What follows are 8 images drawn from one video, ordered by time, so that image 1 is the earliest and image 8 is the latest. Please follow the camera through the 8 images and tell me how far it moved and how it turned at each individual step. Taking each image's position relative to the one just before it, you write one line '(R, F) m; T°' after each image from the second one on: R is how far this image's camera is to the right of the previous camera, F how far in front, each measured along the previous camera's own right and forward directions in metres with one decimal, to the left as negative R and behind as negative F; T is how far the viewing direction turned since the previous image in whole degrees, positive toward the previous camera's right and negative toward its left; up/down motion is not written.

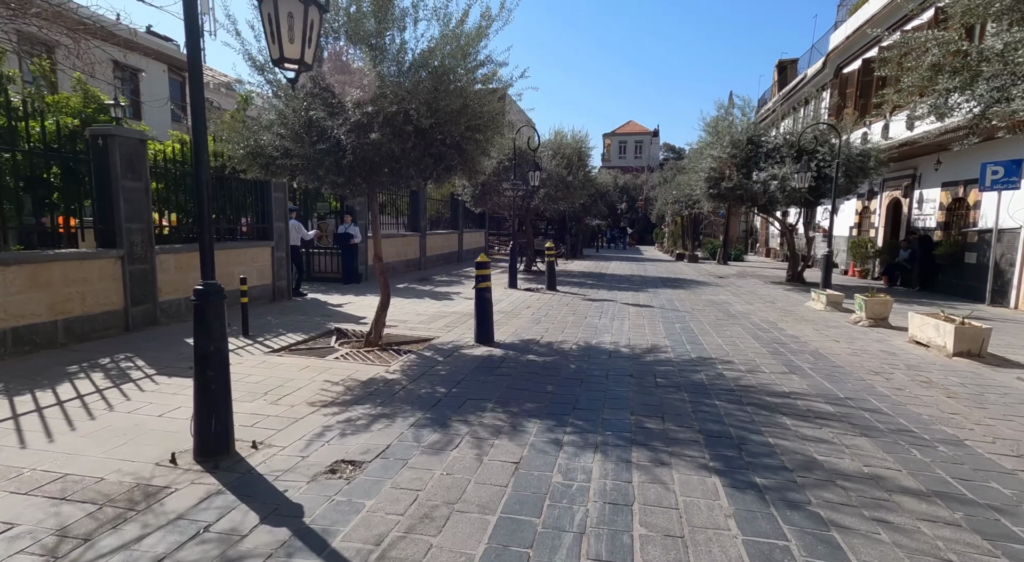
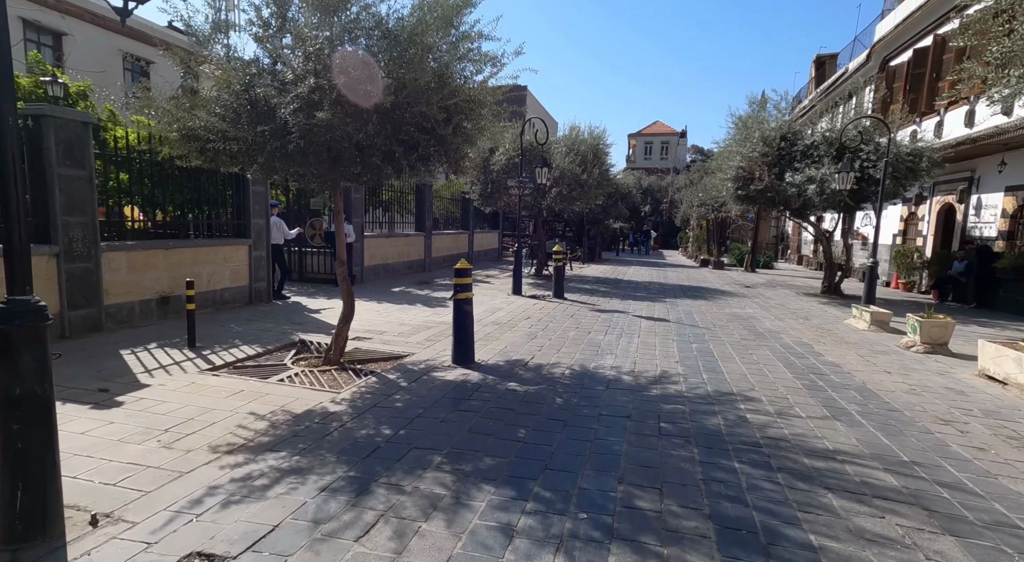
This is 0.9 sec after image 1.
(+0.4, +1.1) m; -2°
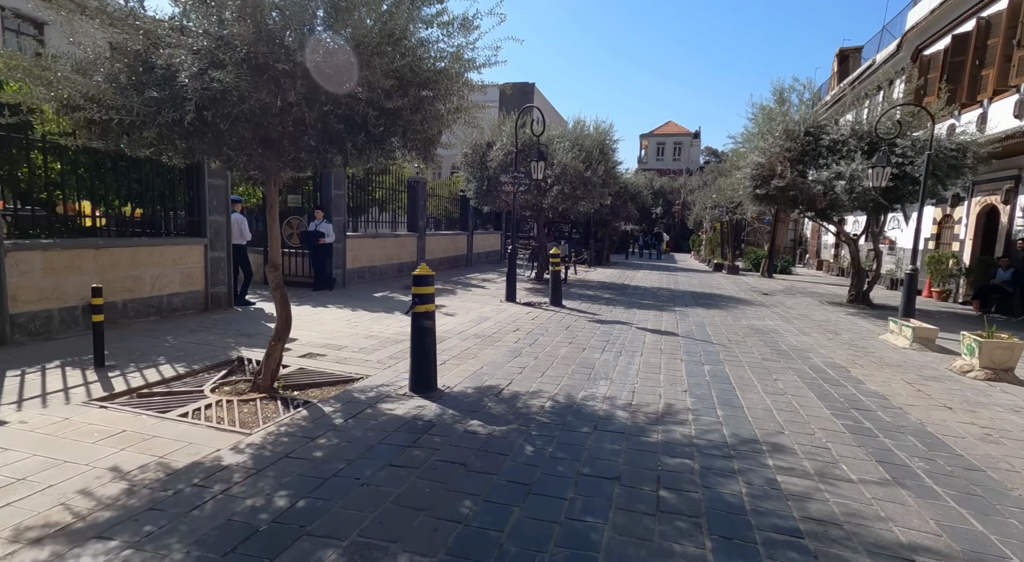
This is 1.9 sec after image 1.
(+0.3, +1.1) m; -1°
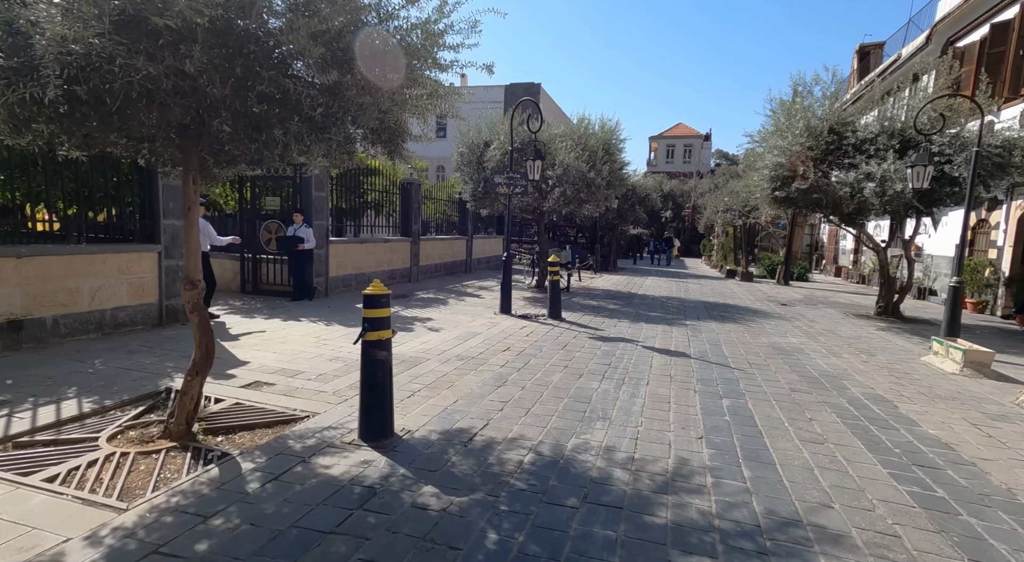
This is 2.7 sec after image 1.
(+0.2, +1.0) m; -1°
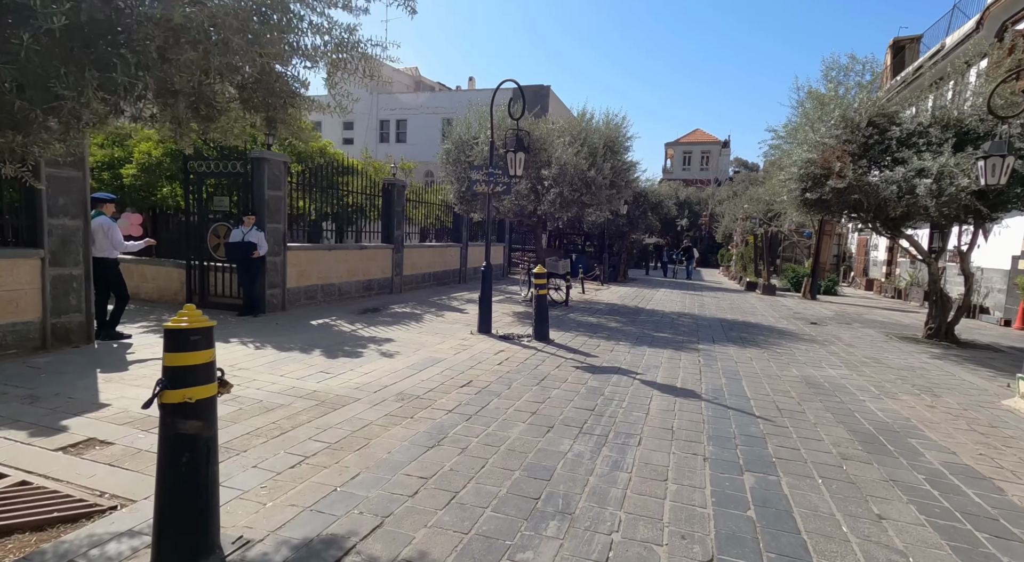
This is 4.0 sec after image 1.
(+0.5, +1.6) m; -2°
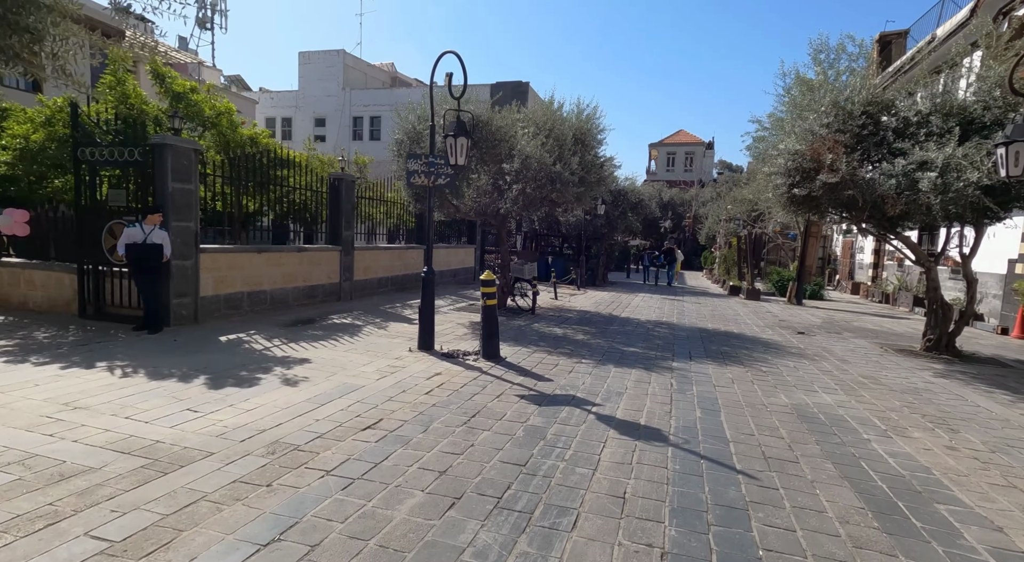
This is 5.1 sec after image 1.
(+0.5, +1.3) m; +1°
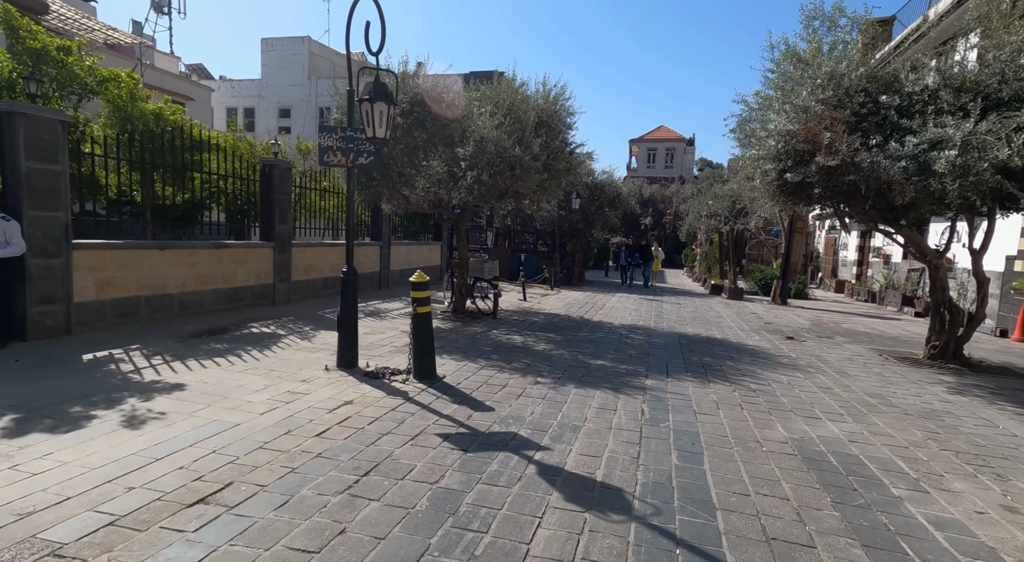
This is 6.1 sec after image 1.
(+0.5, +1.4) m; +2°
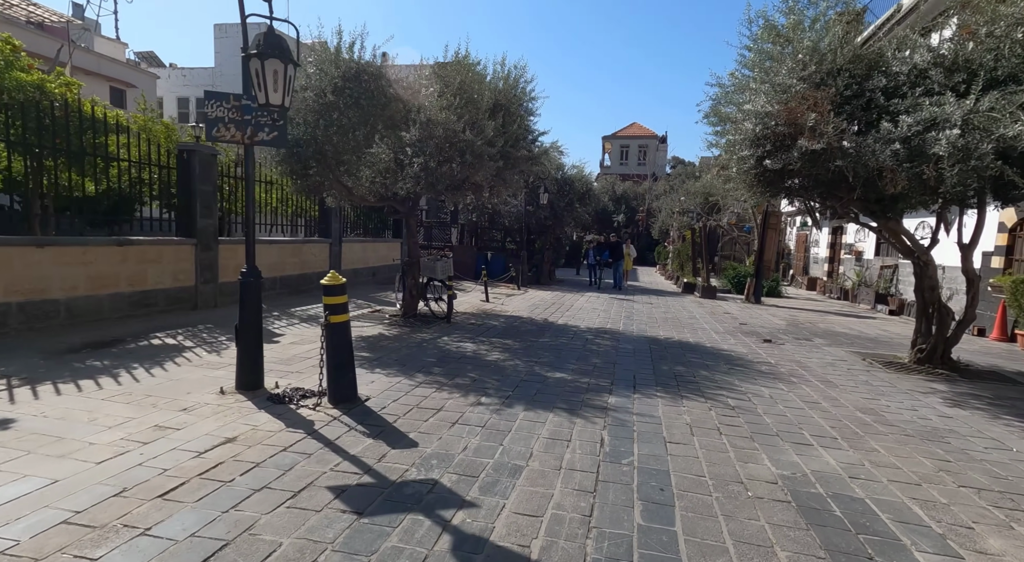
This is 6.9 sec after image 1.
(+0.3, +1.1) m; +2°
